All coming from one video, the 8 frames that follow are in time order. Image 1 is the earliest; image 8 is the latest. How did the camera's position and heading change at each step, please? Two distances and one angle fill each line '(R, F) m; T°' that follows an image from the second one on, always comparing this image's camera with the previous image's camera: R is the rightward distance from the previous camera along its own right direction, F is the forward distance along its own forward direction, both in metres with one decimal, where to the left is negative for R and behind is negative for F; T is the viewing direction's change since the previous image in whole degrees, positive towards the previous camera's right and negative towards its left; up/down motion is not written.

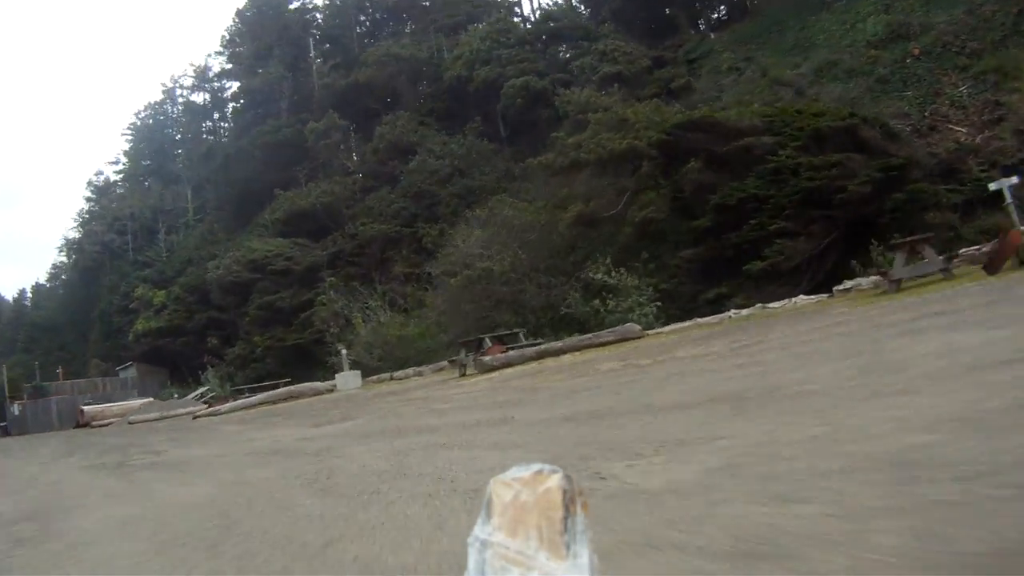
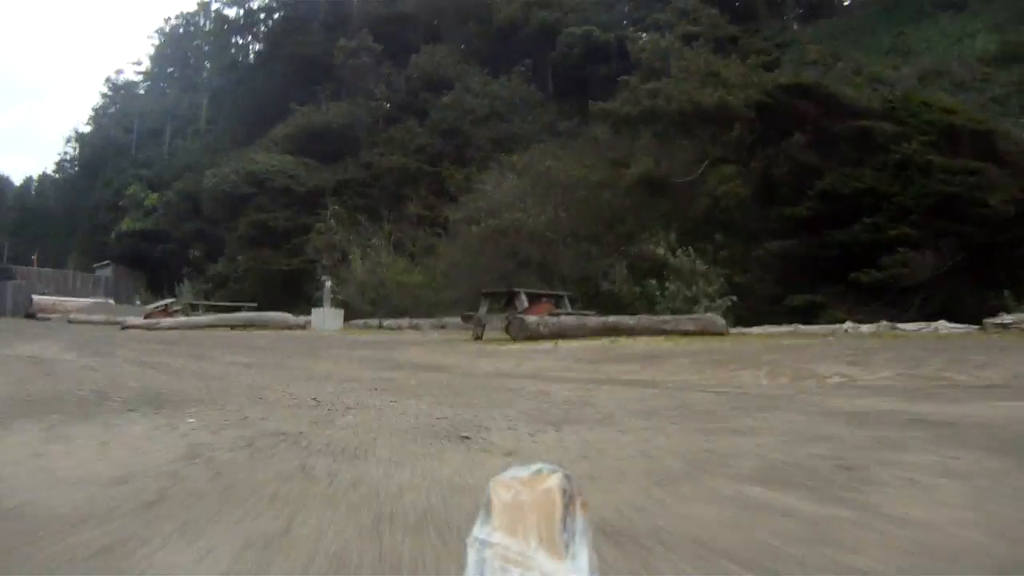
(-0.7, +3.9) m; 0°
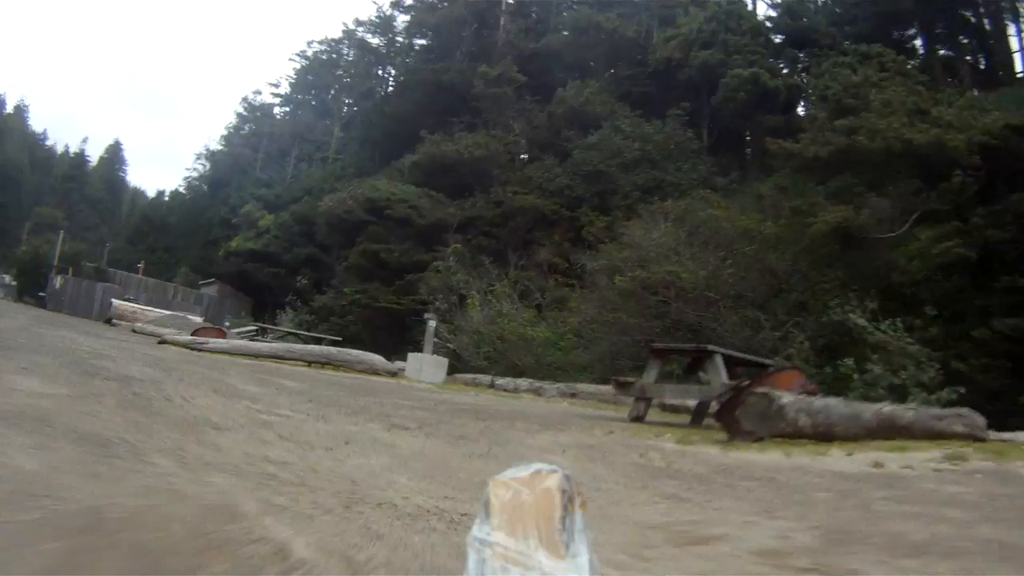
(-1.3, +2.8) m; -7°
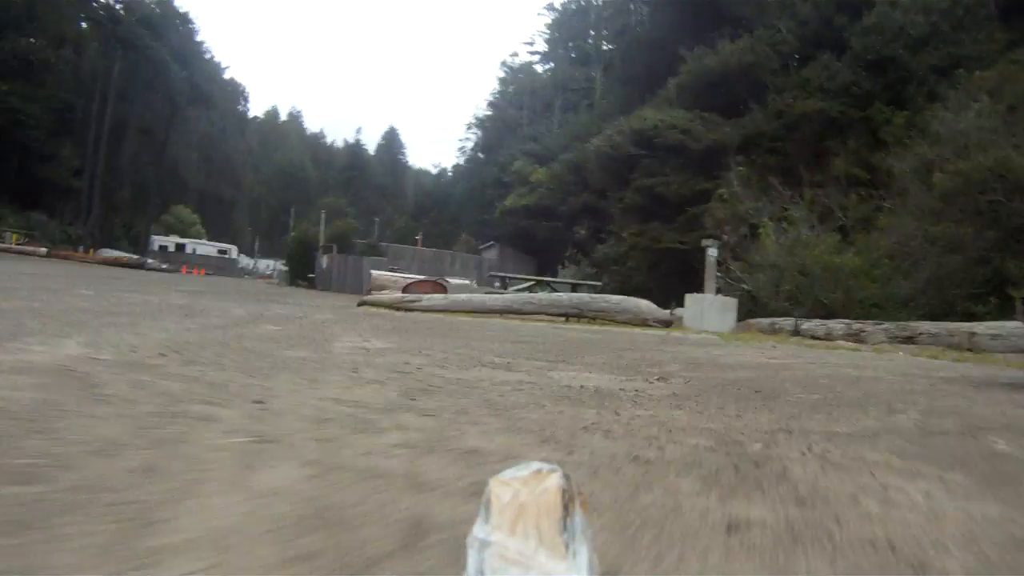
(-0.4, +1.2) m; -19°
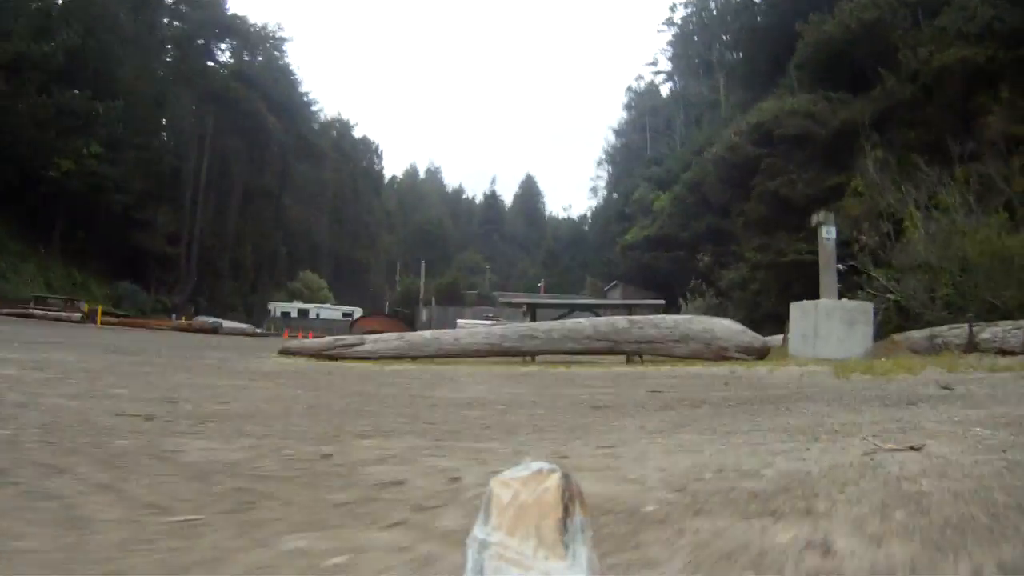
(+1.7, +3.5) m; -10°
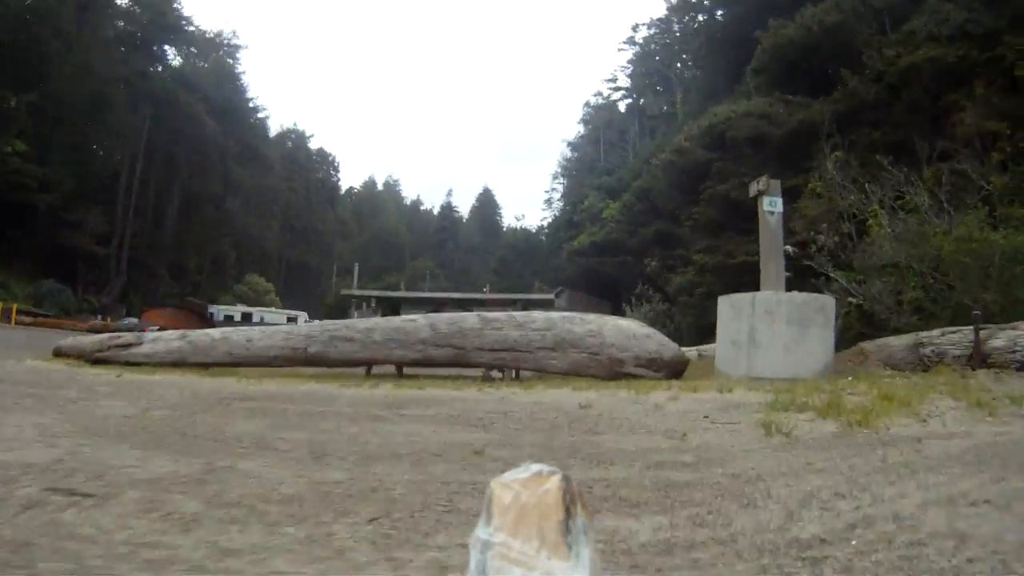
(+1.2, +2.6) m; +3°
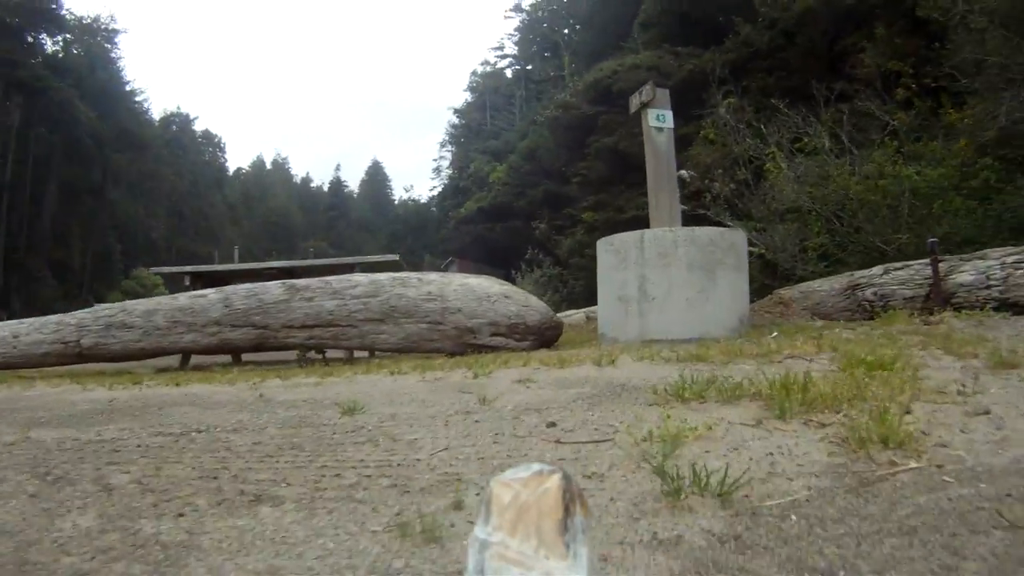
(+0.5, +1.6) m; +7°
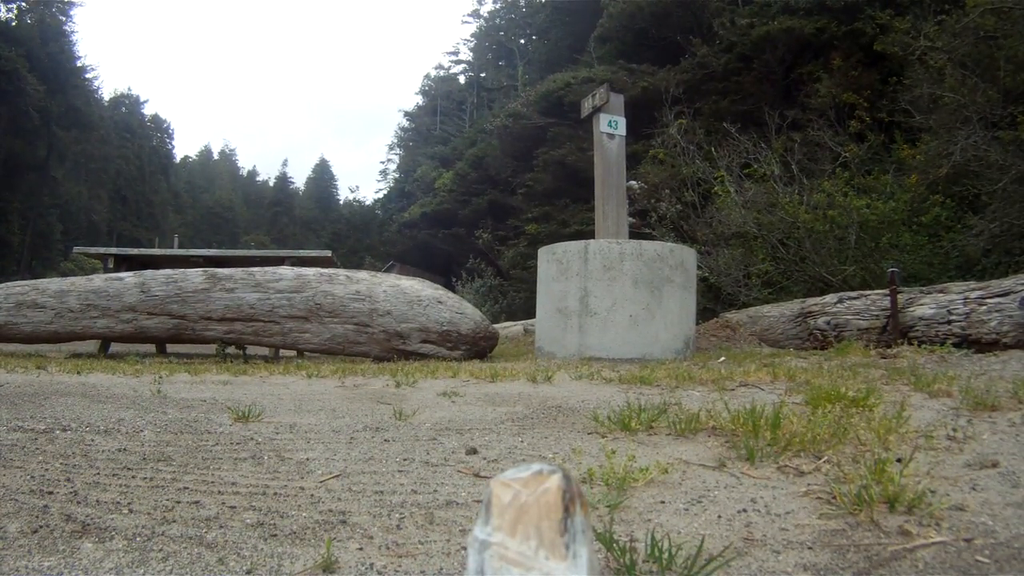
(0.0, +0.3) m; +4°
